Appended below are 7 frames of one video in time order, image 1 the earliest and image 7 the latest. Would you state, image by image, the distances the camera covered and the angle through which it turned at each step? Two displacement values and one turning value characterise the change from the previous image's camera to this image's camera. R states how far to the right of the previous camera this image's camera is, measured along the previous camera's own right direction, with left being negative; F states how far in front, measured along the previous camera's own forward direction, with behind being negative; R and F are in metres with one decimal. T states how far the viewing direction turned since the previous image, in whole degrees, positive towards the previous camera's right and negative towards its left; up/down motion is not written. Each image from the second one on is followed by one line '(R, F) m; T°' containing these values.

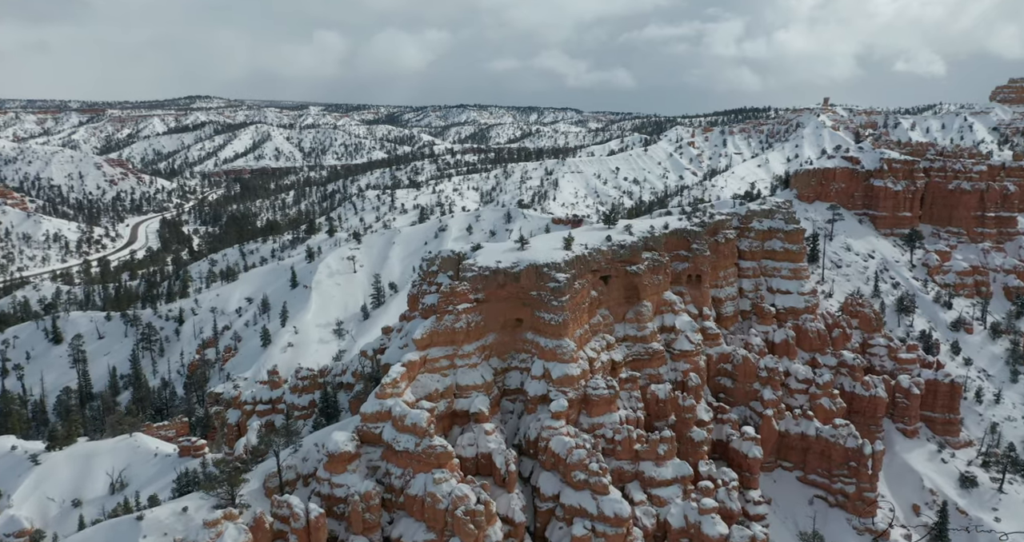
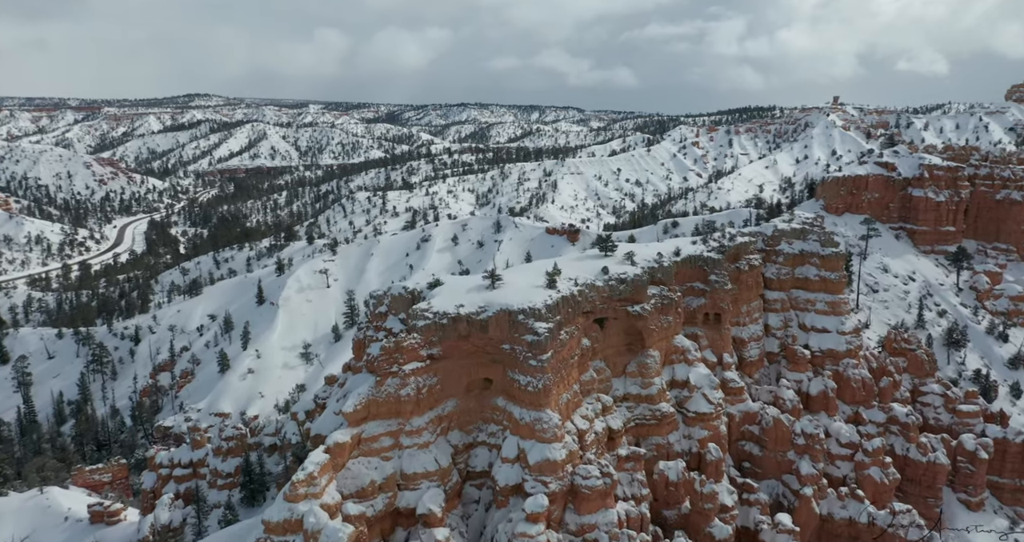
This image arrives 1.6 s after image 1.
(+2.0, +11.8) m; 0°
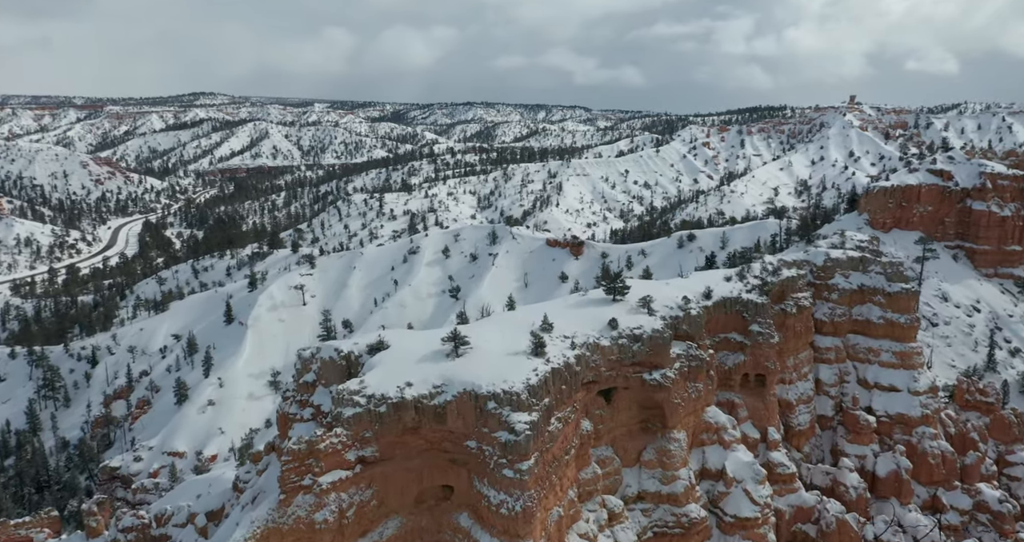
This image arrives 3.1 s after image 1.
(+1.4, +11.4) m; -1°
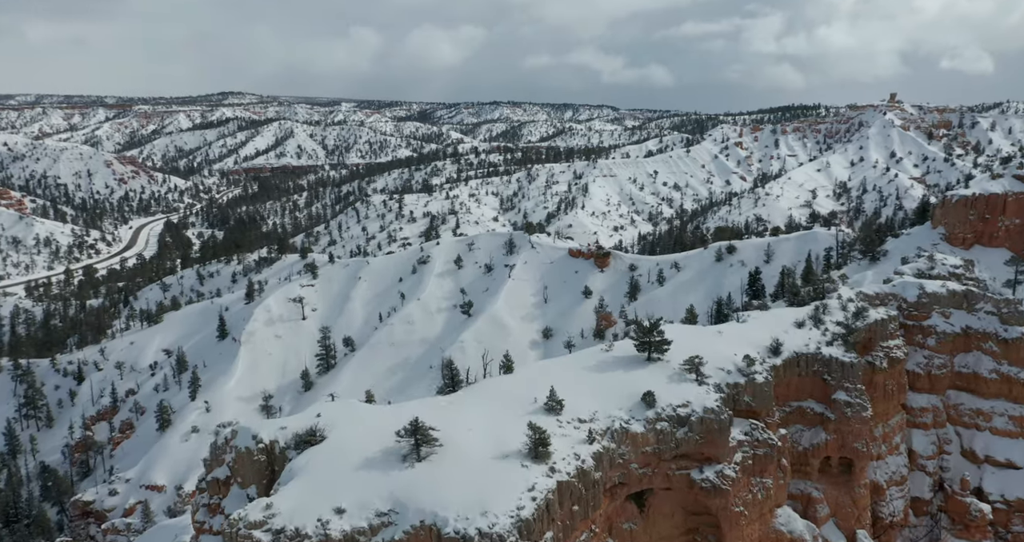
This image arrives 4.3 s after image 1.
(+1.0, +9.2) m; -2°
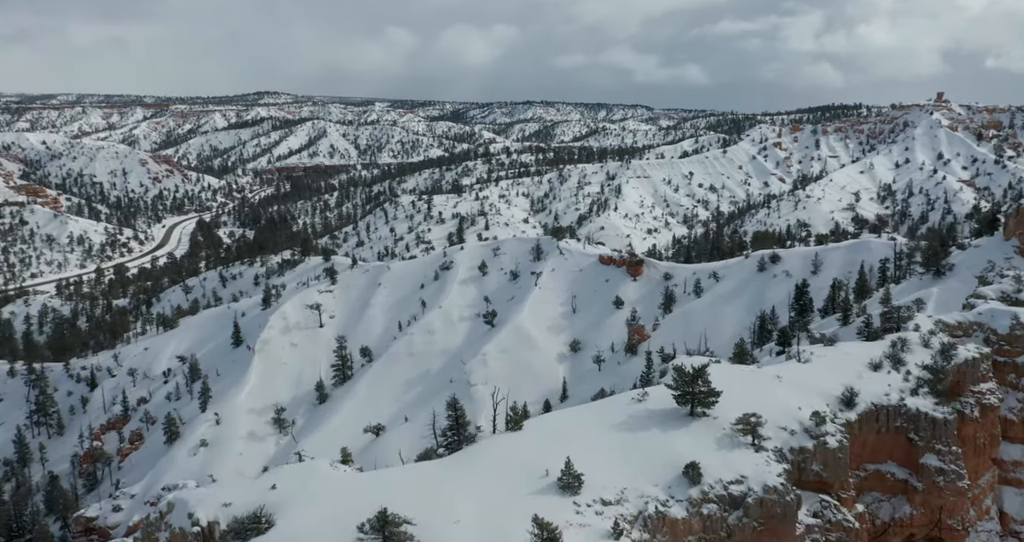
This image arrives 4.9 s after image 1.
(+0.6, +4.8) m; -3°
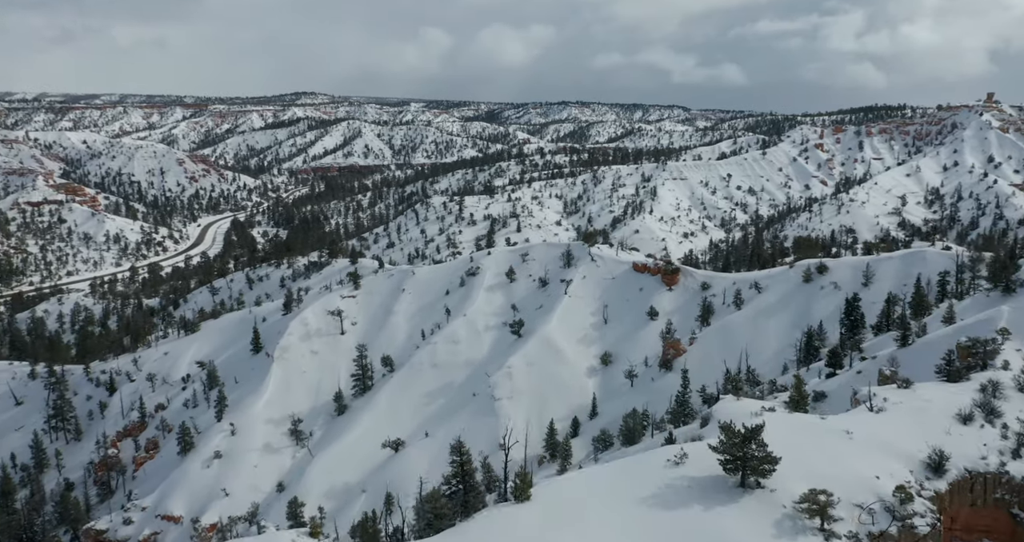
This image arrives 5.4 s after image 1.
(+0.5, +3.8) m; -3°
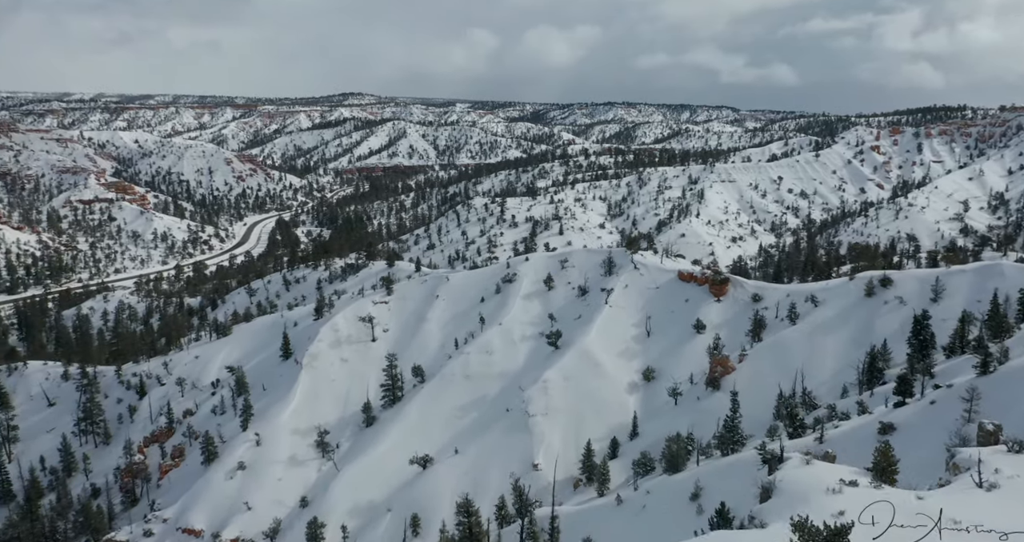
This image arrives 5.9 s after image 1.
(+0.6, +3.8) m; -4°
